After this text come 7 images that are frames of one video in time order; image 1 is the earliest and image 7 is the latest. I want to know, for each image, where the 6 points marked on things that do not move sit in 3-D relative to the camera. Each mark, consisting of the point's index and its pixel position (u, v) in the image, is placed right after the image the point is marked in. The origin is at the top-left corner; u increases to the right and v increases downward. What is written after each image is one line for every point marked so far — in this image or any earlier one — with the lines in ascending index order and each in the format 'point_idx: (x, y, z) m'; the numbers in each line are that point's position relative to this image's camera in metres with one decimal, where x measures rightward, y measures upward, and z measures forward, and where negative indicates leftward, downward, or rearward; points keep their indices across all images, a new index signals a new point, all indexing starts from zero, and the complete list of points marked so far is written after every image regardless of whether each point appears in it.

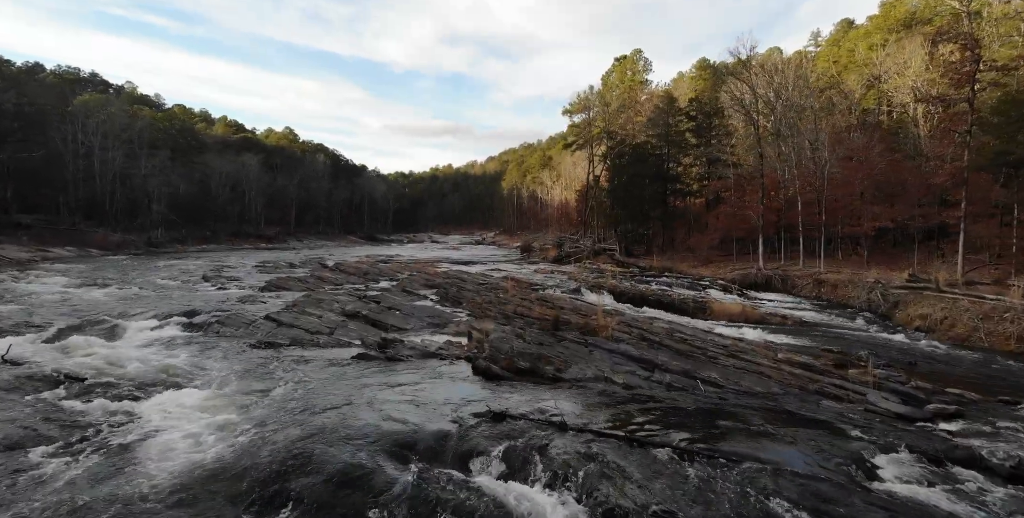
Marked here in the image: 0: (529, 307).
0: (+0.6, -1.6, +18.1) m
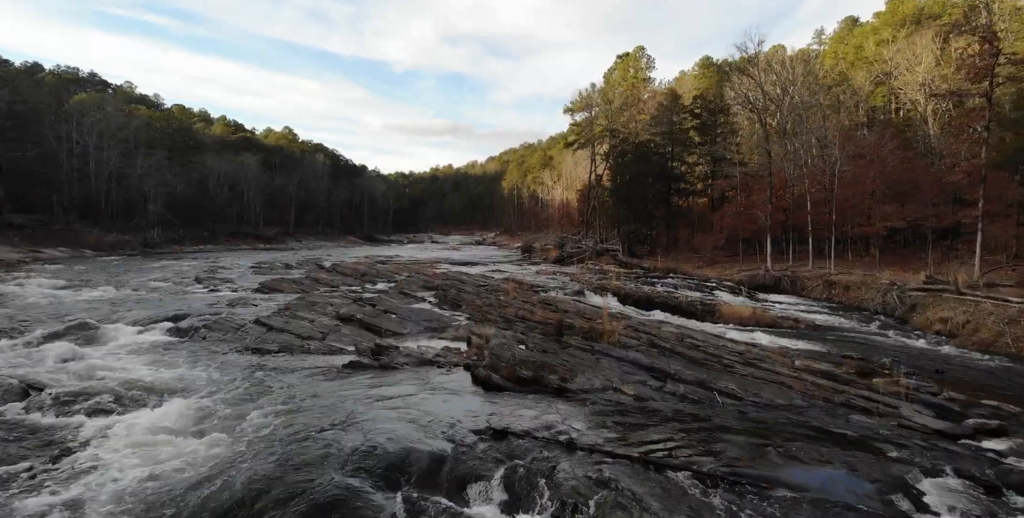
0: (+0.6, -1.6, +17.3) m
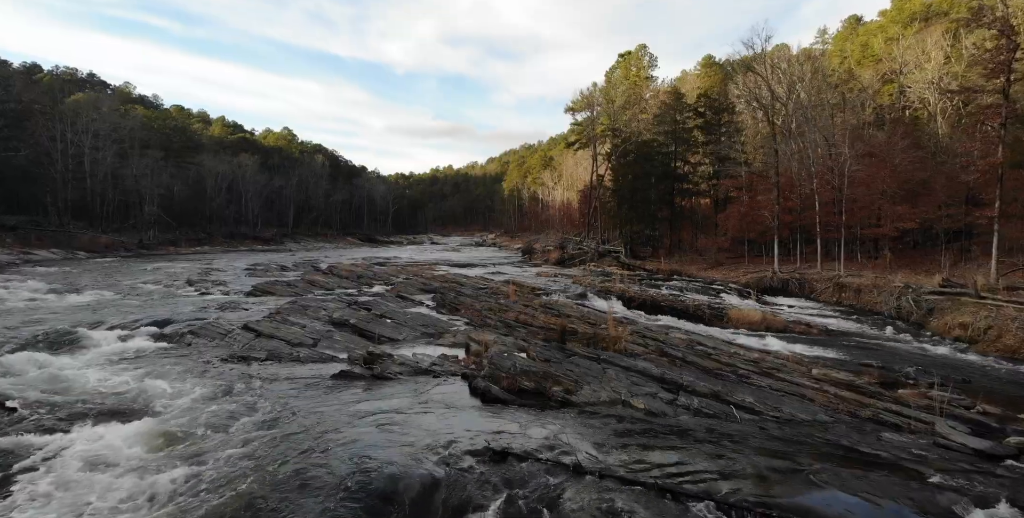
0: (+0.6, -1.7, +16.6) m
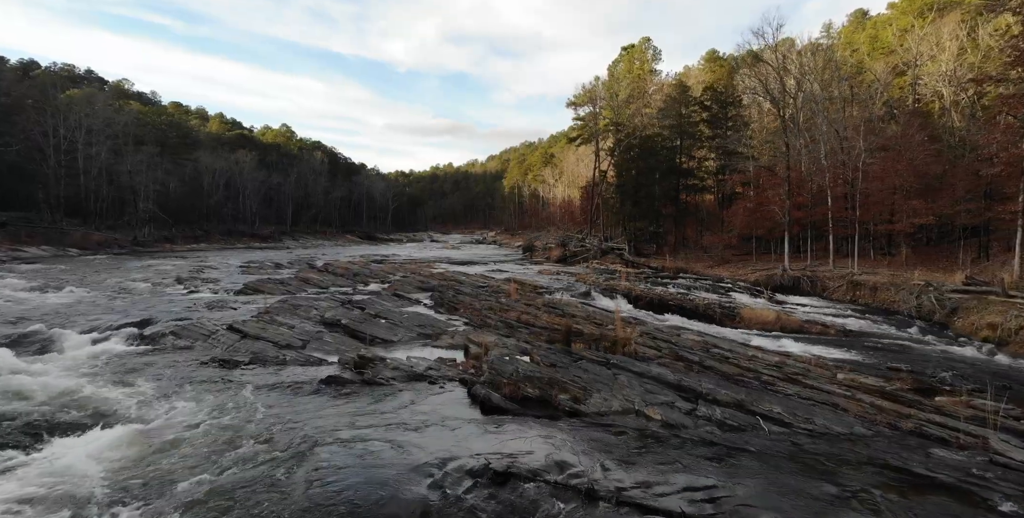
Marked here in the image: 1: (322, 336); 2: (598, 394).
0: (+0.7, -1.6, +15.7) m
1: (-4.8, -1.9, +13.6) m
2: (+1.4, -2.3, +9.0) m
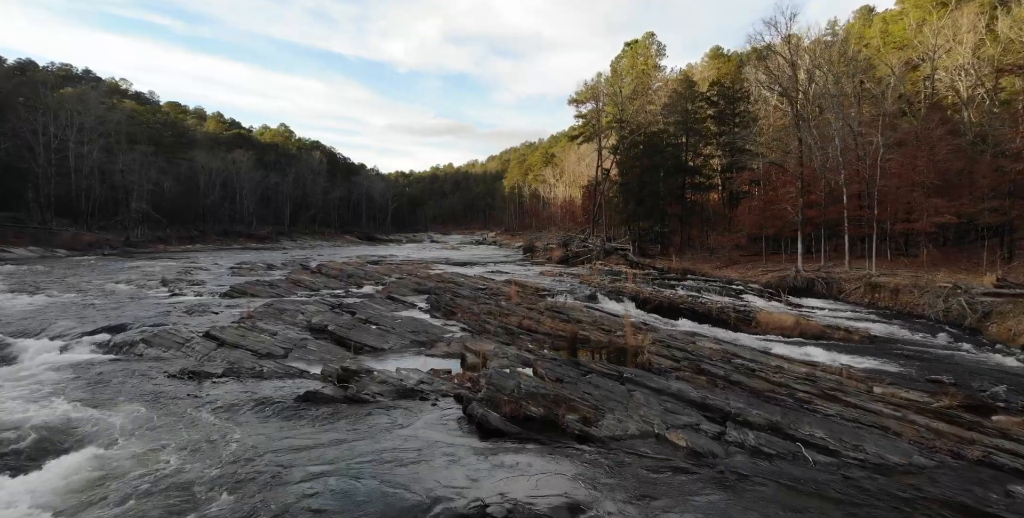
0: (+0.7, -1.6, +14.6) m
1: (-4.7, -2.0, +12.5) m
2: (+1.5, -2.3, +7.9) m
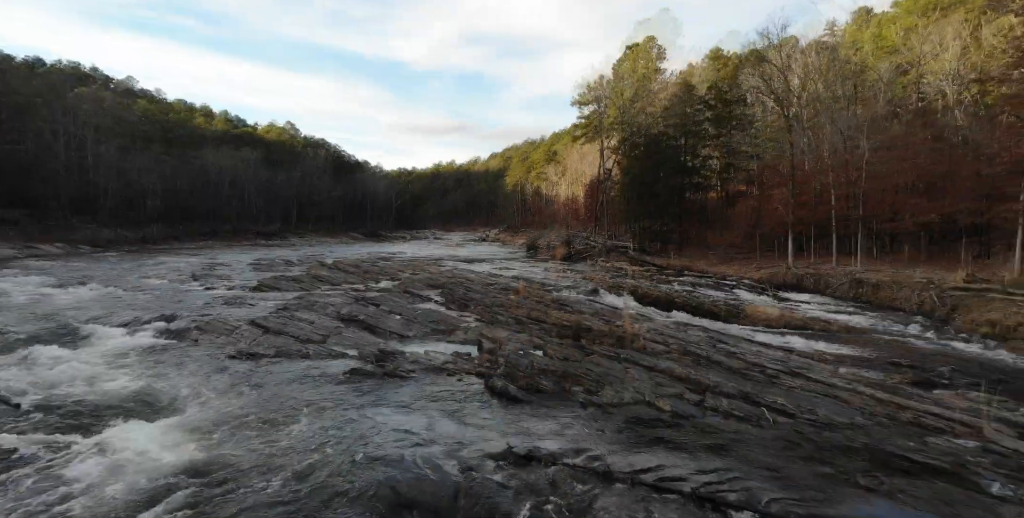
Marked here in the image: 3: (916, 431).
0: (+1.0, -1.6, +16.2) m
1: (-4.5, -1.9, +14.1) m
2: (+1.7, -2.2, +9.5) m
3: (+5.9, -2.5, +8.0) m
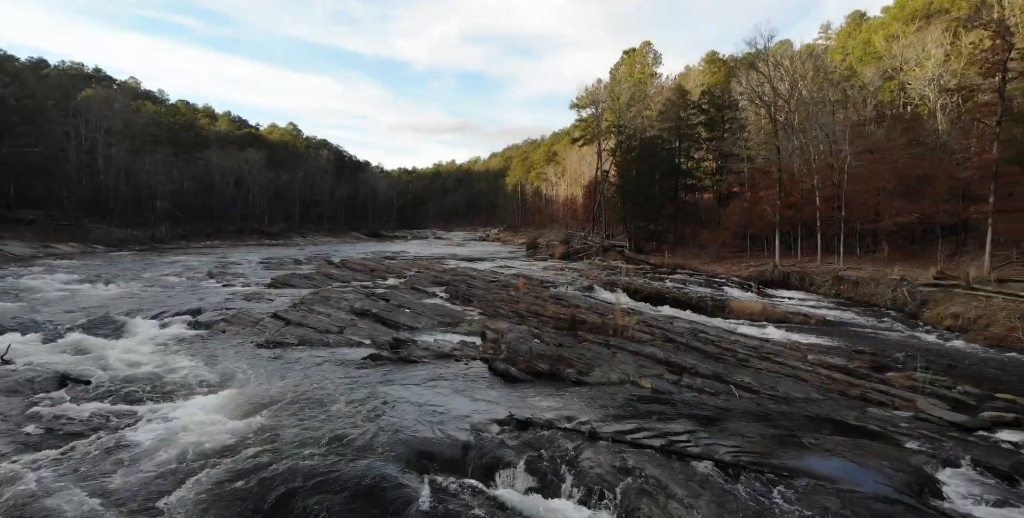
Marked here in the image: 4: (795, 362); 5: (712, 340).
0: (+1.0, -1.5, +17.5) m
1: (-4.4, -1.8, +15.3) m
2: (+1.7, -2.2, +10.7) m
3: (+6.0, -2.5, +9.2) m
4: (+5.9, -2.2, +11.4) m
5: (+4.7, -1.9, +12.8) m
